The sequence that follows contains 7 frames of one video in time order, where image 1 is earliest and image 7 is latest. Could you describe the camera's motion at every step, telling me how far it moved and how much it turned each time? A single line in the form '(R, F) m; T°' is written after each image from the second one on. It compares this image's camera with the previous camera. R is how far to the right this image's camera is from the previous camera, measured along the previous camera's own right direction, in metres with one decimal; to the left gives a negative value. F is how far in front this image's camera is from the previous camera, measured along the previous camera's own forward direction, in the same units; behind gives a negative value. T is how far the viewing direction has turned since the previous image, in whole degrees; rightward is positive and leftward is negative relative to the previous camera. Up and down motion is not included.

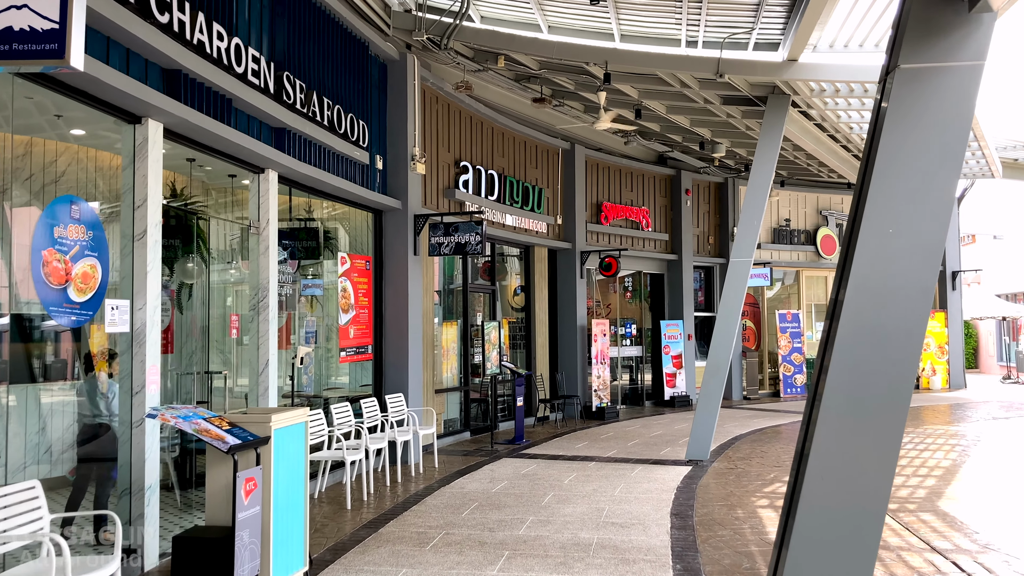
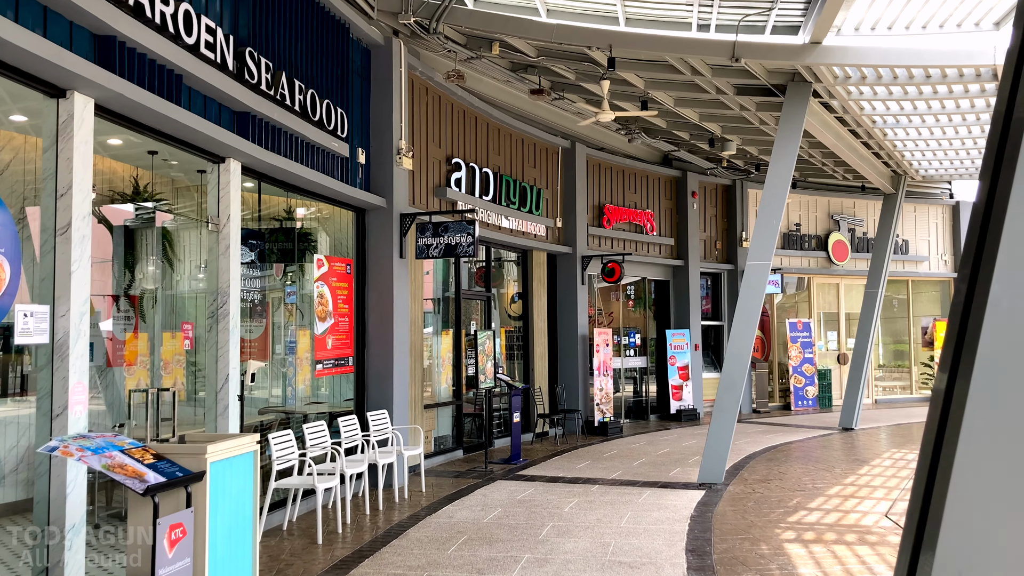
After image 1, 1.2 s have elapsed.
(0.0, +0.8) m; 0°
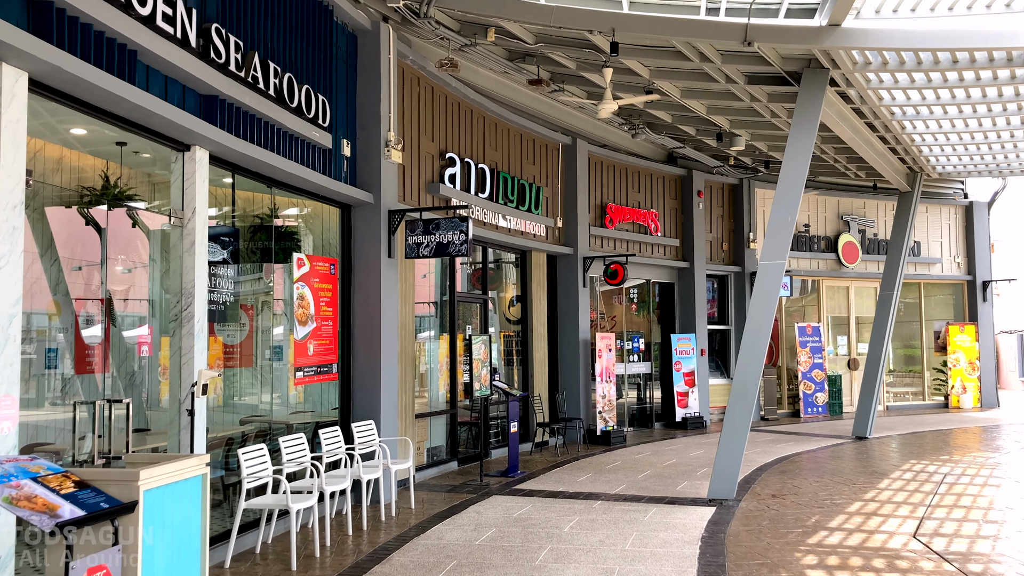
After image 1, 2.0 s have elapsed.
(+0.1, +0.5) m; 0°
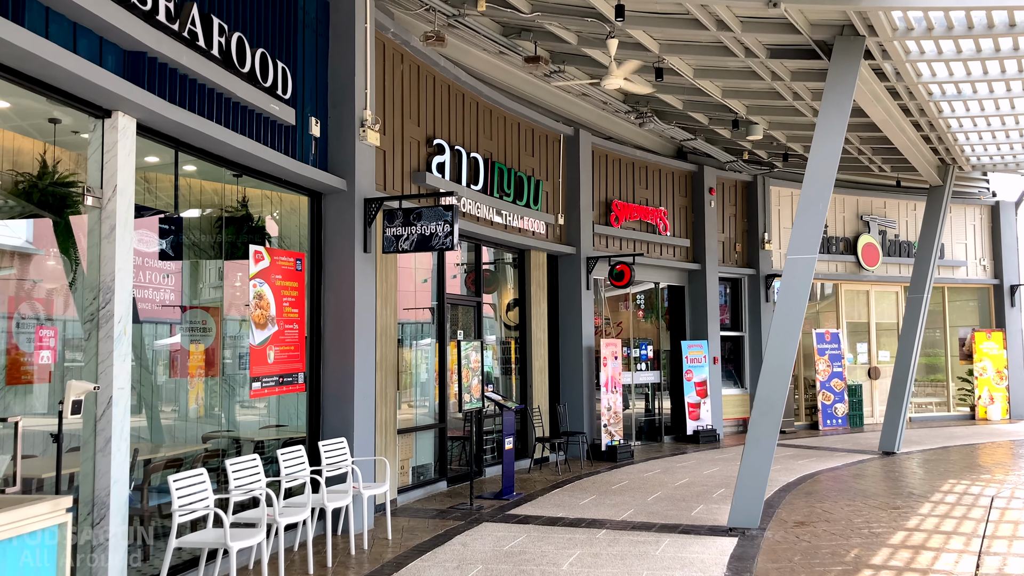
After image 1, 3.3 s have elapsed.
(+0.1, +0.9) m; 0°
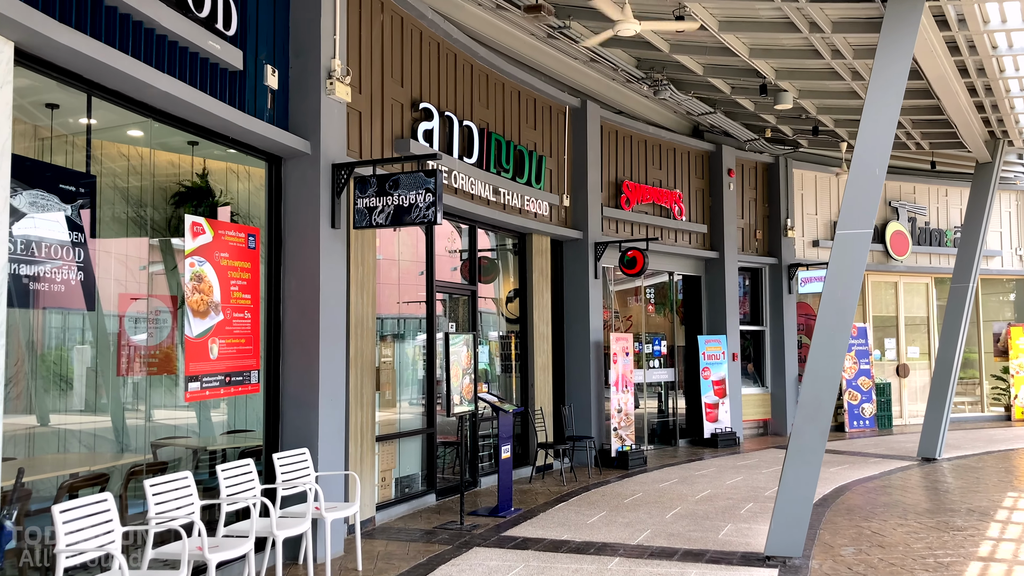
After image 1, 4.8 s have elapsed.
(+0.1, +1.1) m; 0°
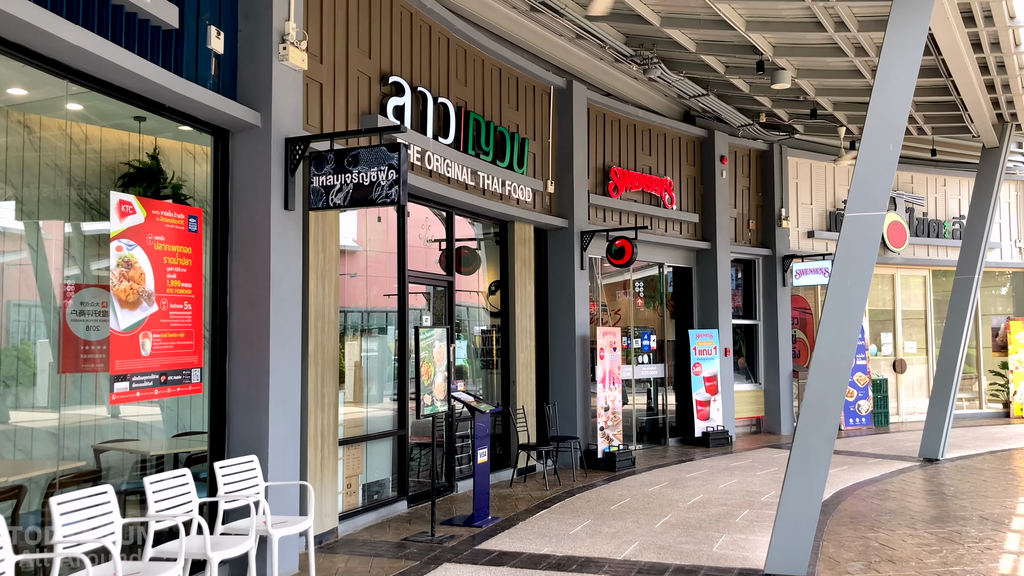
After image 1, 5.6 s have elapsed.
(+0.1, +0.6) m; +1°
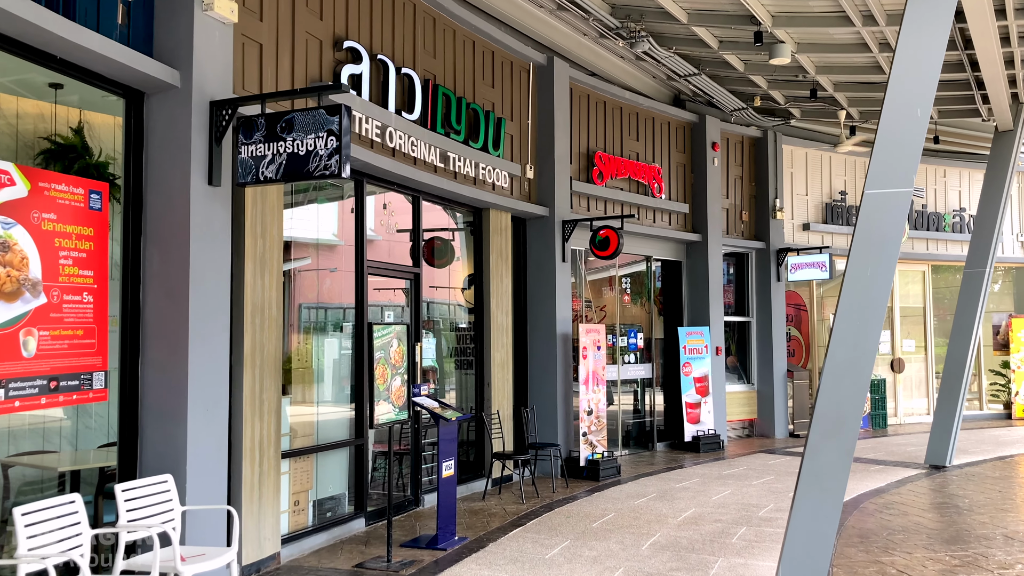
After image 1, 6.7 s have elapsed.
(+0.1, +0.7) m; +1°
